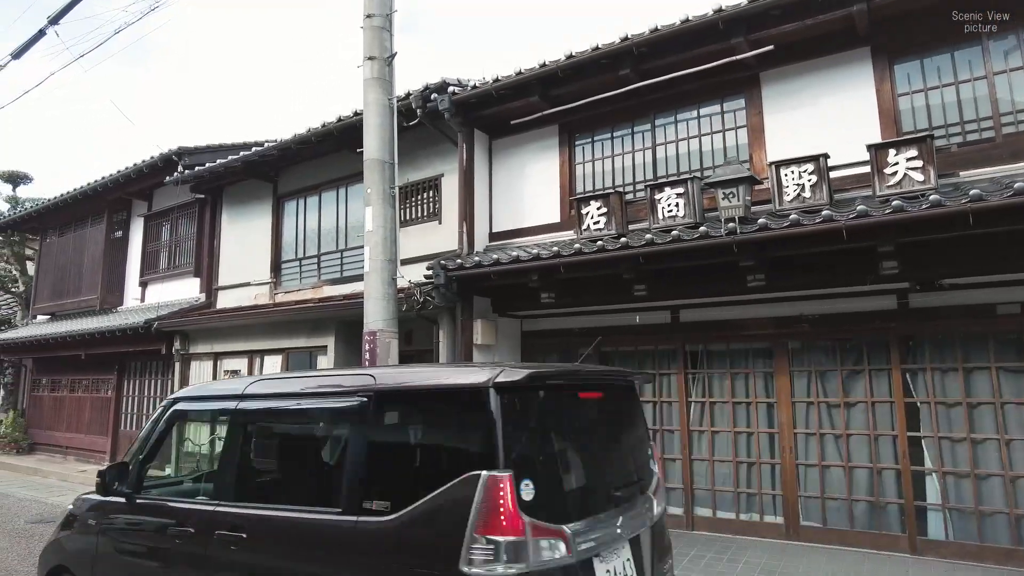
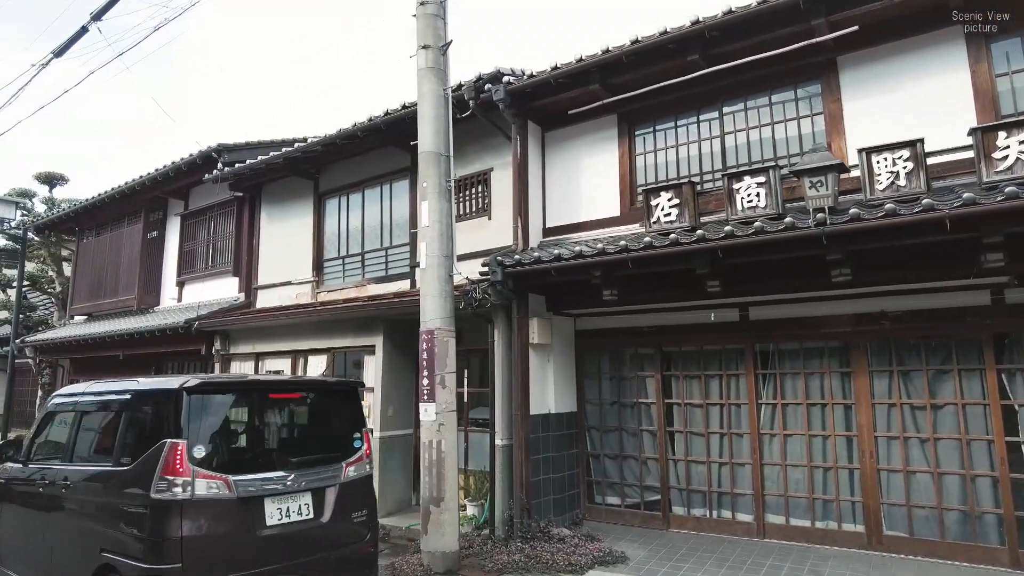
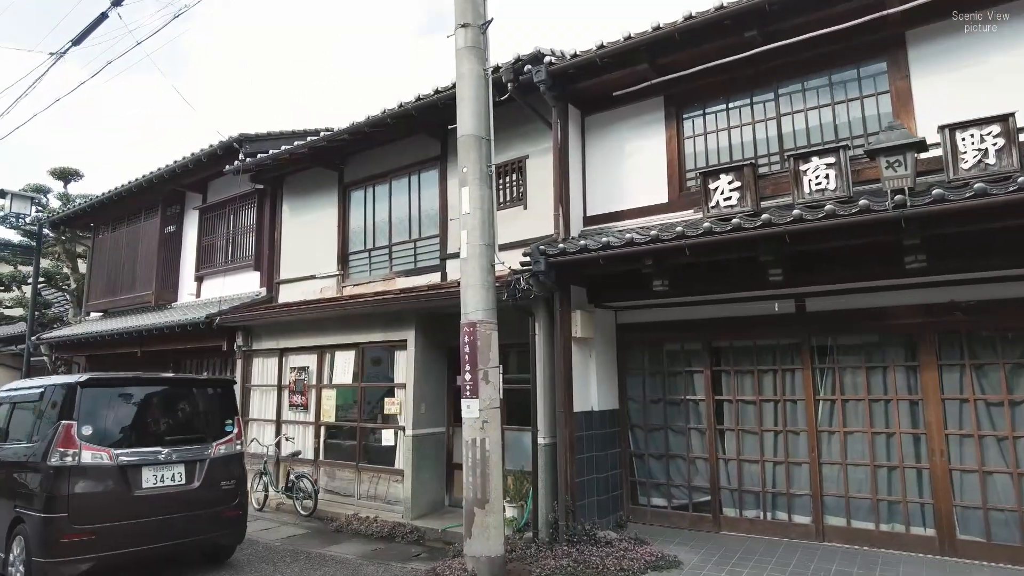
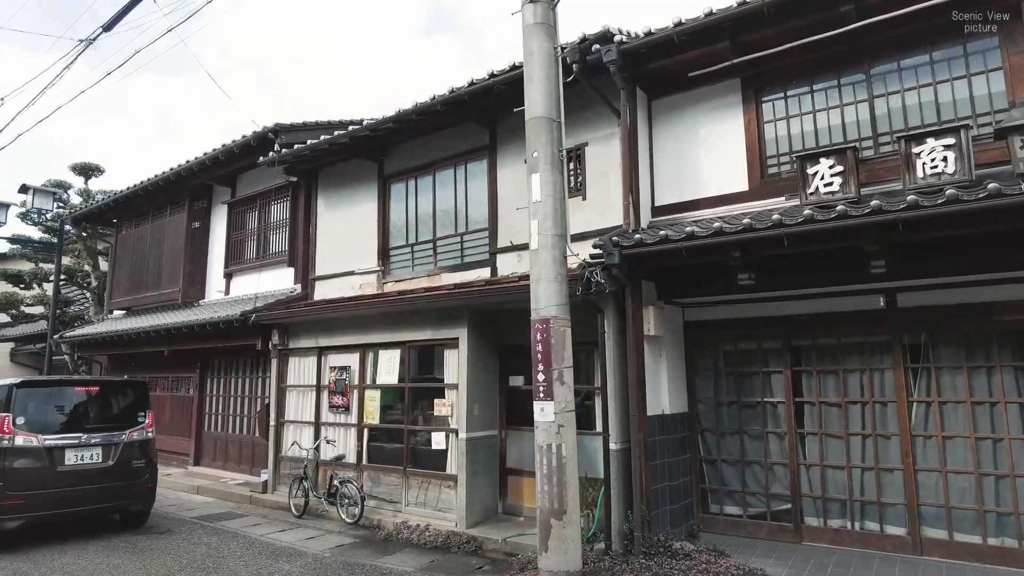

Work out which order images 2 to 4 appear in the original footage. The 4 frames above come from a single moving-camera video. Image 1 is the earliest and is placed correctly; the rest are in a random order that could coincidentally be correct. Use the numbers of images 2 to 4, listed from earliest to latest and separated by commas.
2, 3, 4
